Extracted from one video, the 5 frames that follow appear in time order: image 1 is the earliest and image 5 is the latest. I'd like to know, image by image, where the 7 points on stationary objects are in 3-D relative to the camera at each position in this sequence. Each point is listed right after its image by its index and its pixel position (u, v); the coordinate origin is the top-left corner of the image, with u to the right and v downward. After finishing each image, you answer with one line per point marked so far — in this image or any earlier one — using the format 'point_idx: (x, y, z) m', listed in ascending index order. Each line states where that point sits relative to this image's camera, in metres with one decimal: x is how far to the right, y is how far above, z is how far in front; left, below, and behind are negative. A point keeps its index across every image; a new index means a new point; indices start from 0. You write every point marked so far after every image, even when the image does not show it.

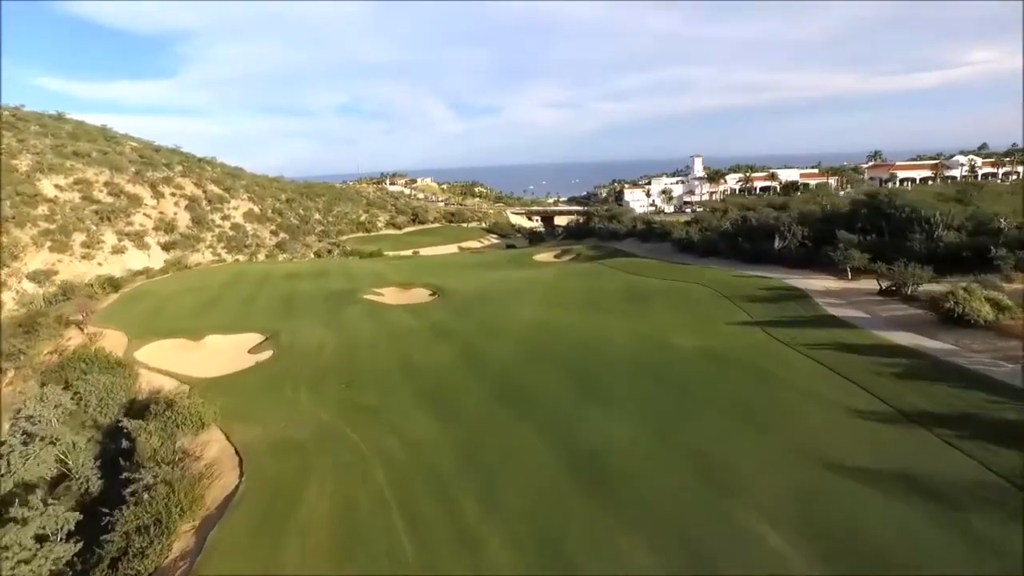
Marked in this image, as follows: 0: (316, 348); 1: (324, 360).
0: (-5.5, -1.7, +18.1) m
1: (-4.9, -1.9, +17.0) m
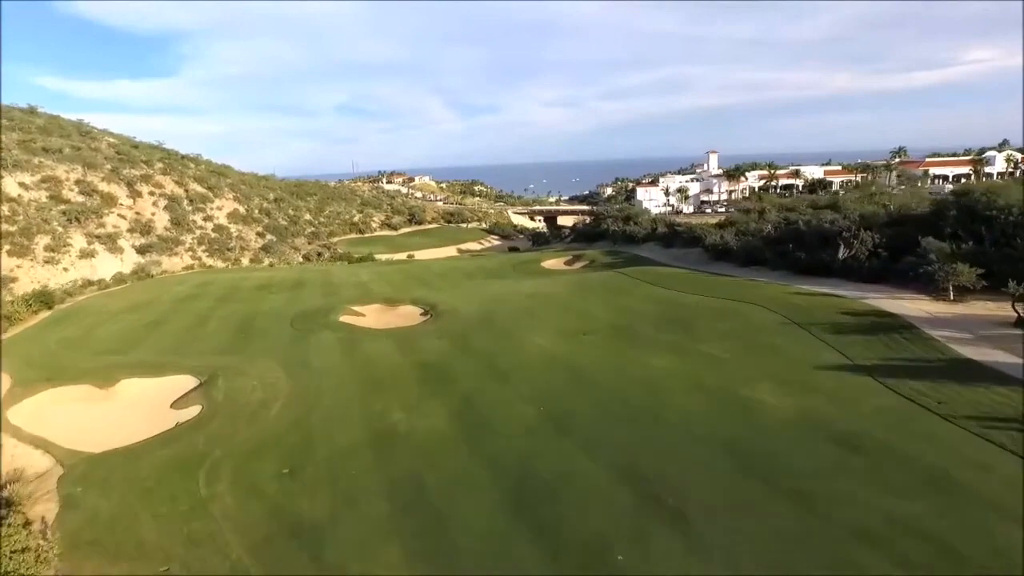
0: (-5.2, -2.3, +13.4) m
1: (-4.6, -2.6, +12.2) m
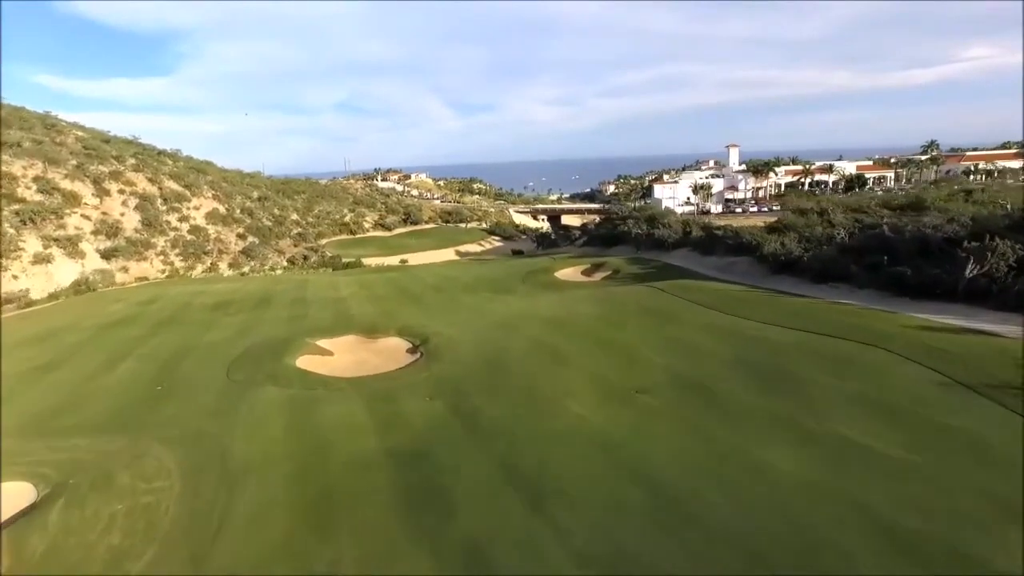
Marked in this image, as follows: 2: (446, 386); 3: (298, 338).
0: (-4.7, -3.1, +7.7) m
1: (-4.1, -3.4, +6.6) m
2: (-1.4, -2.1, +14.1) m
3: (-6.1, -1.4, +18.1) m
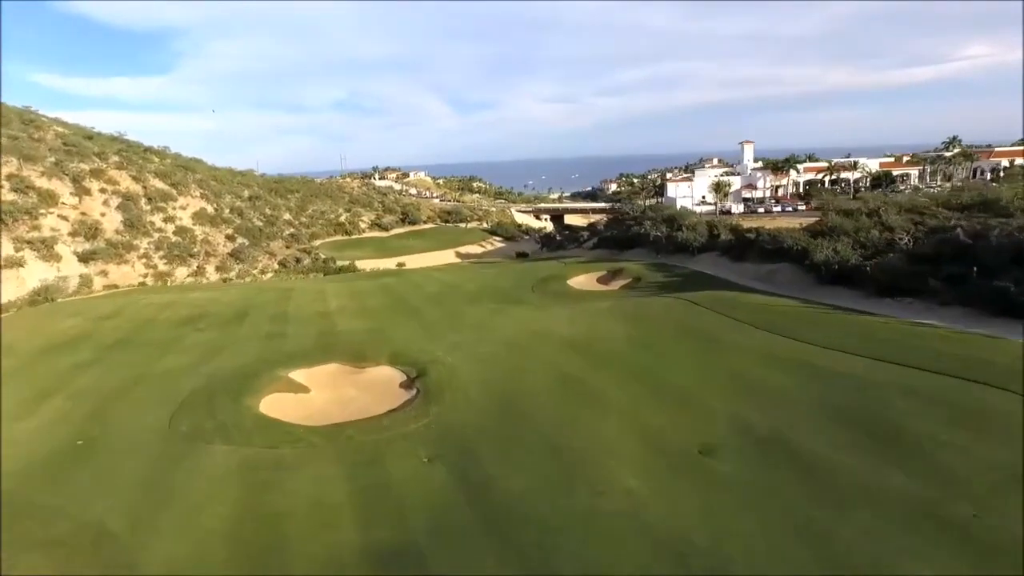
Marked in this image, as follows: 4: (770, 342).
0: (-4.3, -3.6, +4.5) m
1: (-3.7, -3.8, +3.4) m
2: (-1.0, -2.6, +10.9) m
3: (-5.7, -1.9, +14.9) m
4: (+6.0, -1.3, +14.9) m
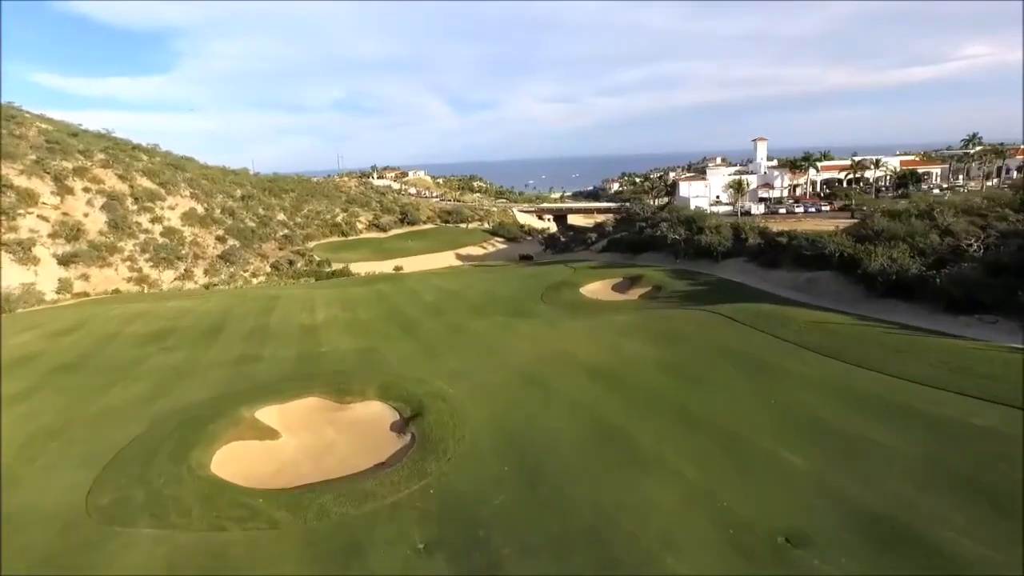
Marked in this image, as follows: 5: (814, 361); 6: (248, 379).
0: (-4.0, -3.9, +1.9) m
1: (-3.4, -4.2, +0.8) m
2: (-0.7, -3.0, +8.3) m
3: (-5.4, -2.2, +12.3) m
4: (+6.3, -1.7, +12.2) m
5: (+6.4, -1.6, +13.4) m
6: (-6.1, -2.0, +14.9) m
